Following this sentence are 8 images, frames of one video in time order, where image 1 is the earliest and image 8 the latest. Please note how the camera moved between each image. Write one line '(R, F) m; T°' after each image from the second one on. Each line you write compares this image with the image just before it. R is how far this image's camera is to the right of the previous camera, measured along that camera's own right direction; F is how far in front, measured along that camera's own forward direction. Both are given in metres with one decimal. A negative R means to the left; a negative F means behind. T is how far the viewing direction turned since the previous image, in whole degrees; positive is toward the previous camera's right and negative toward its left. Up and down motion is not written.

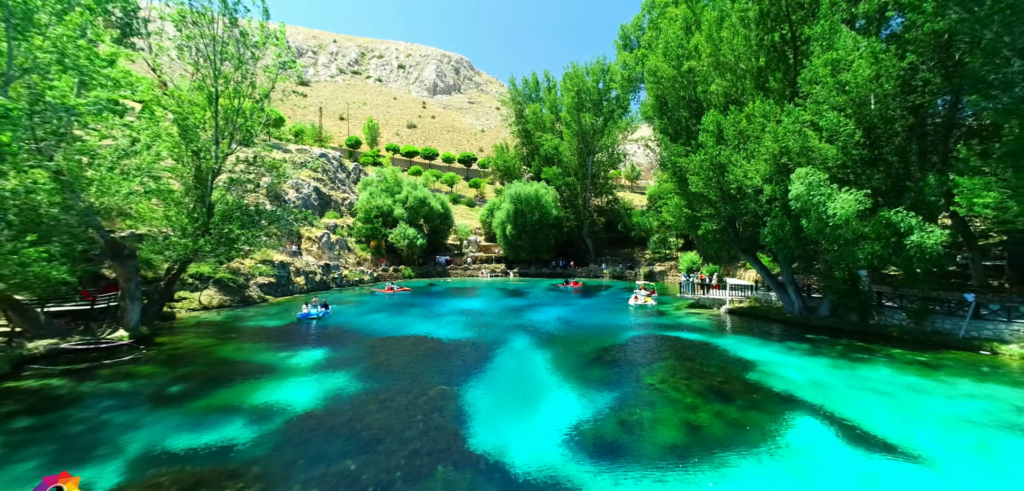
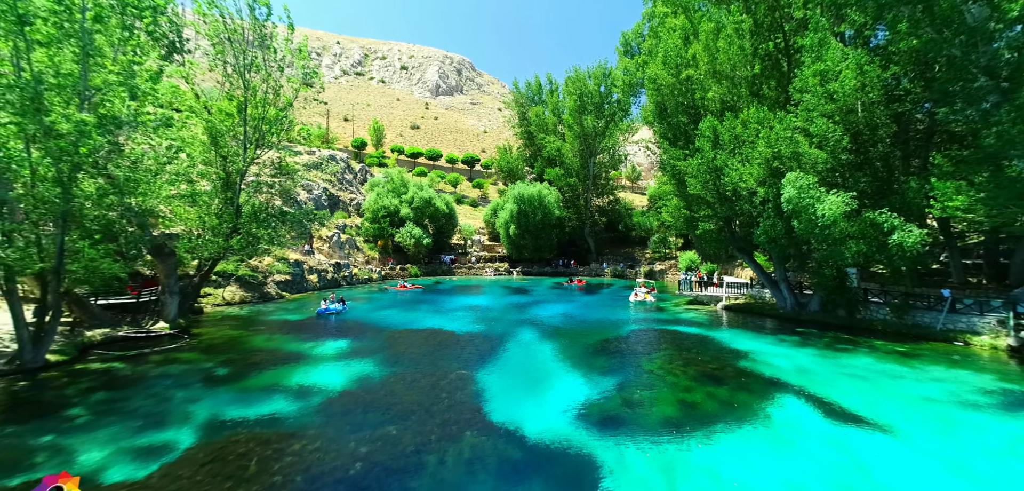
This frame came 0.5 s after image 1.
(-0.4, -1.2) m; 0°
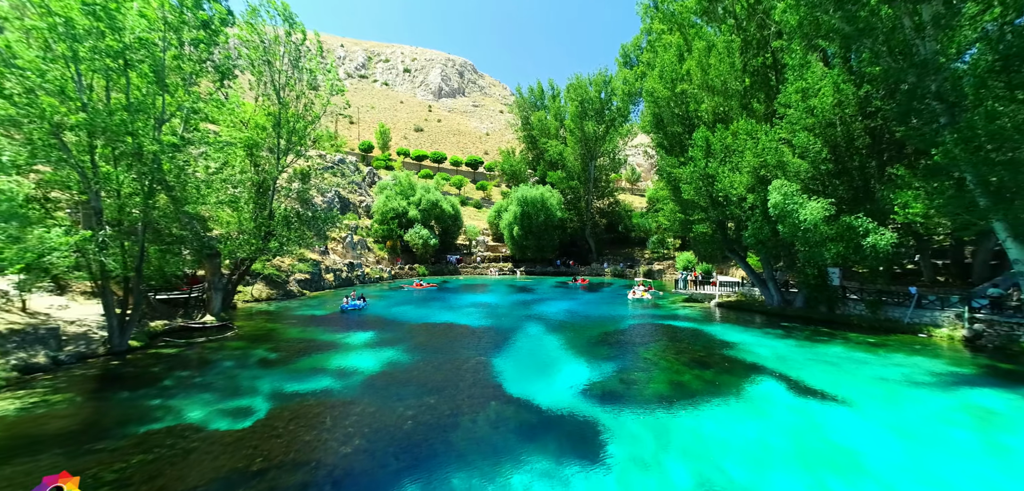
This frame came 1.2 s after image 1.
(-0.5, -1.9) m; 0°
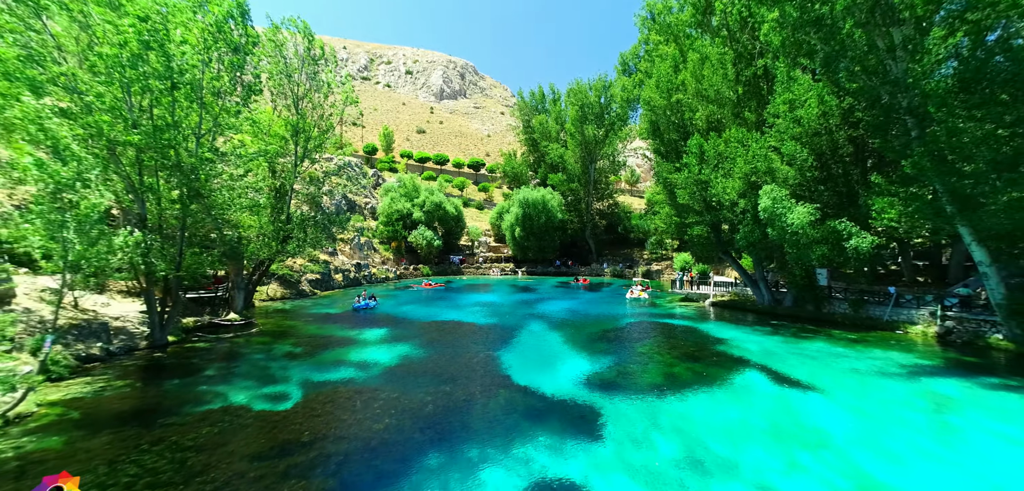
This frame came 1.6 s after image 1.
(-0.2, -1.3) m; 0°
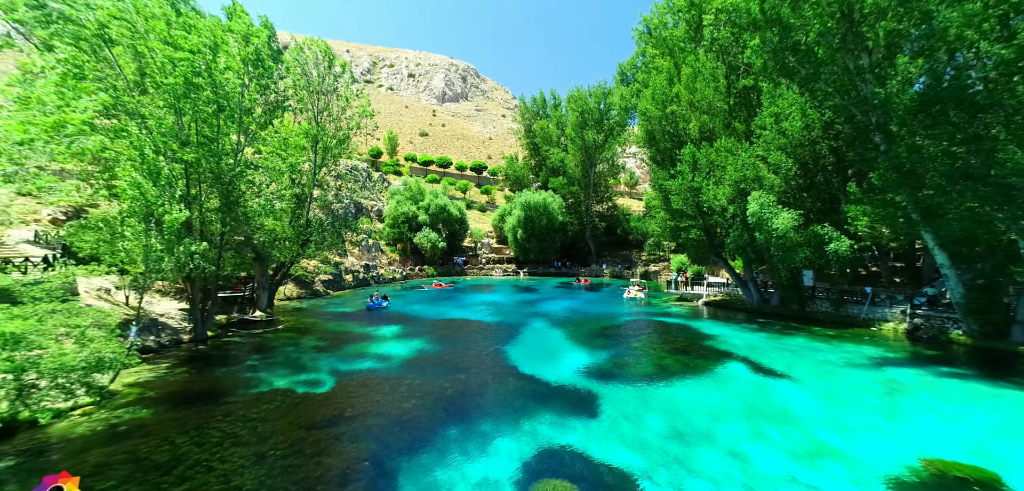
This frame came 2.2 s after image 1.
(-0.2, -1.6) m; 0°
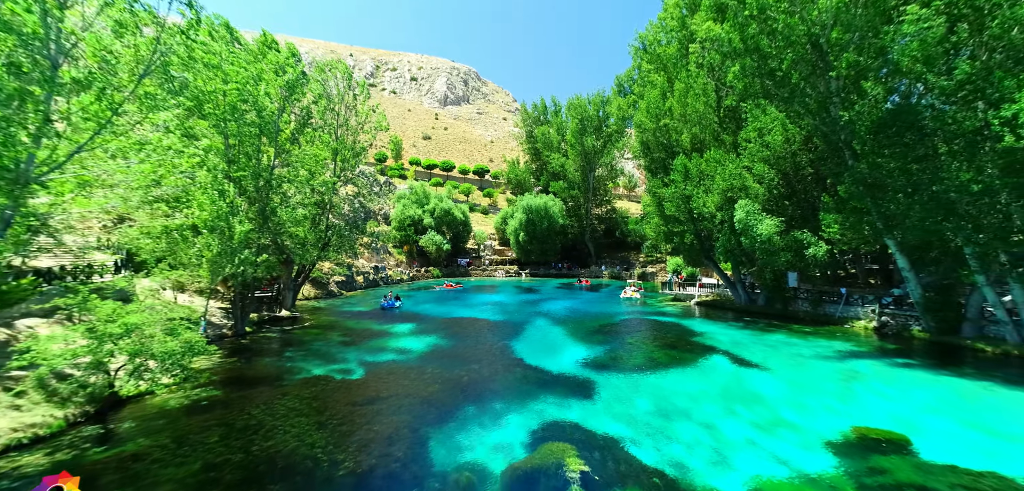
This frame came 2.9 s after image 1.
(-0.3, -1.9) m; 0°
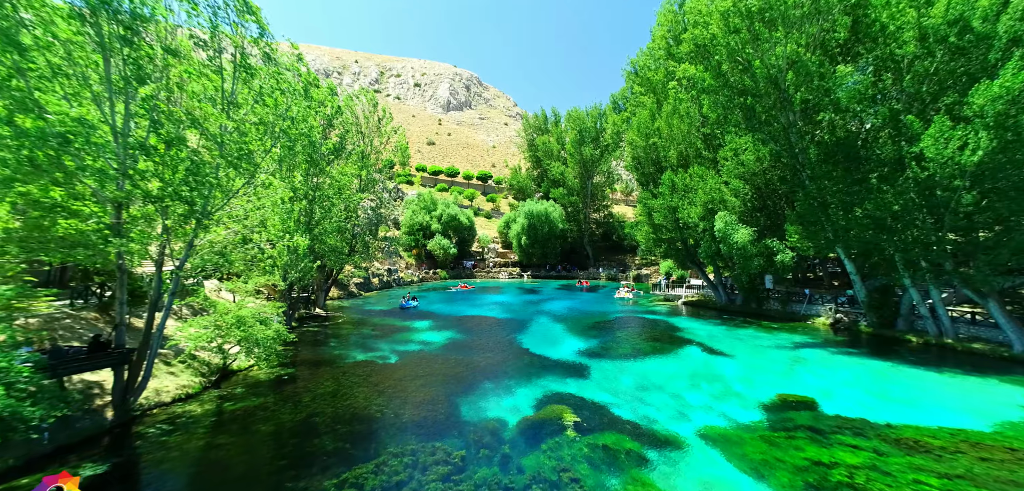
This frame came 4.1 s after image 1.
(-0.4, -3.3) m; 0°
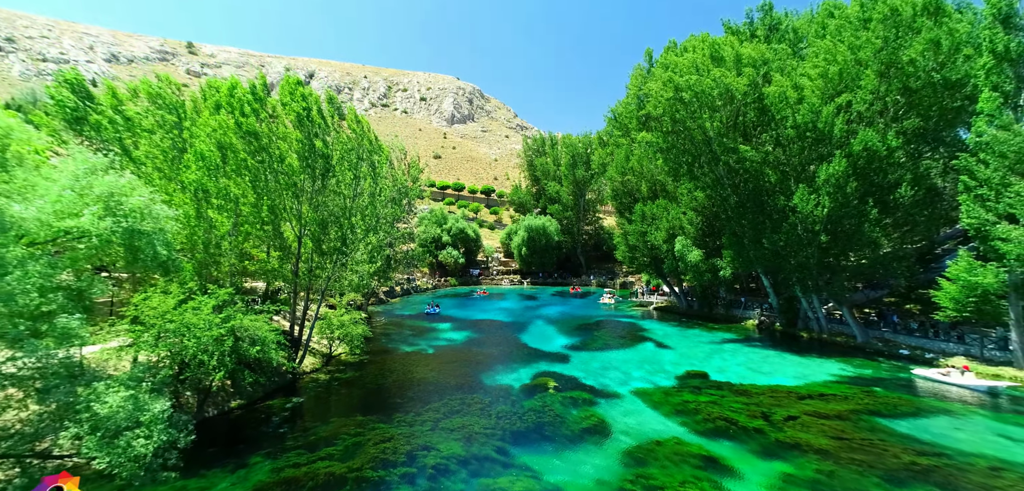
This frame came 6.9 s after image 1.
(-0.2, -7.3) m; 0°
